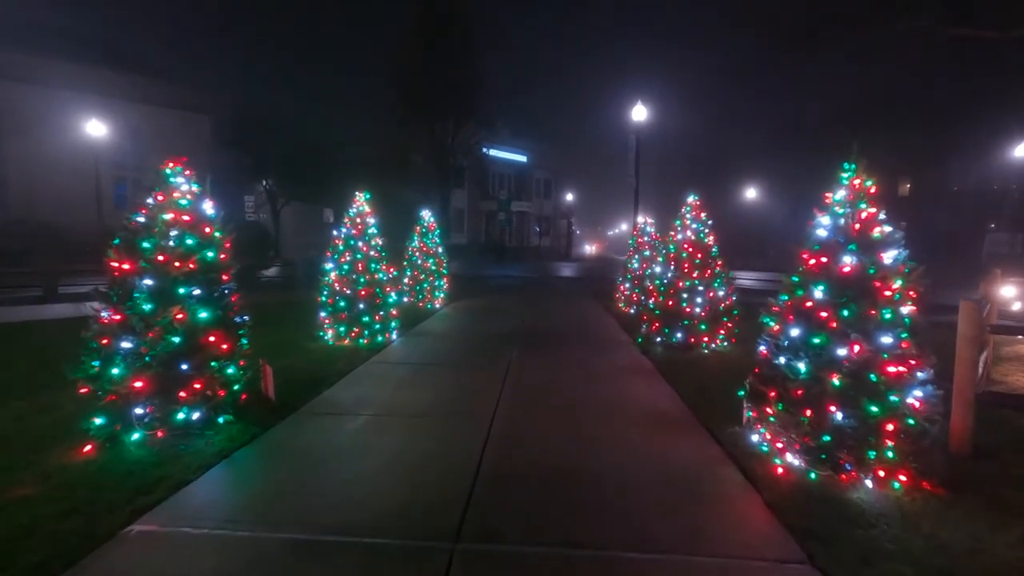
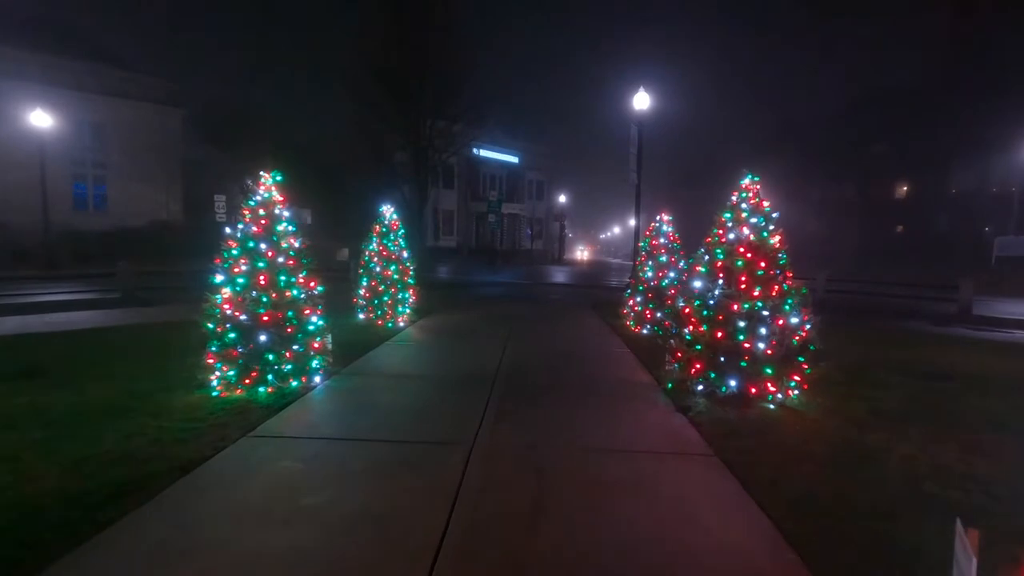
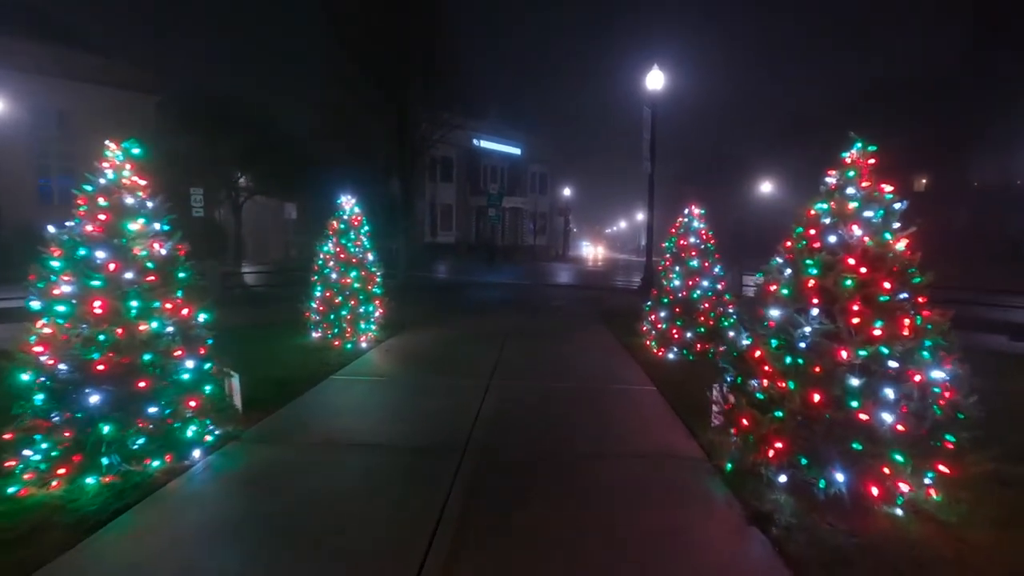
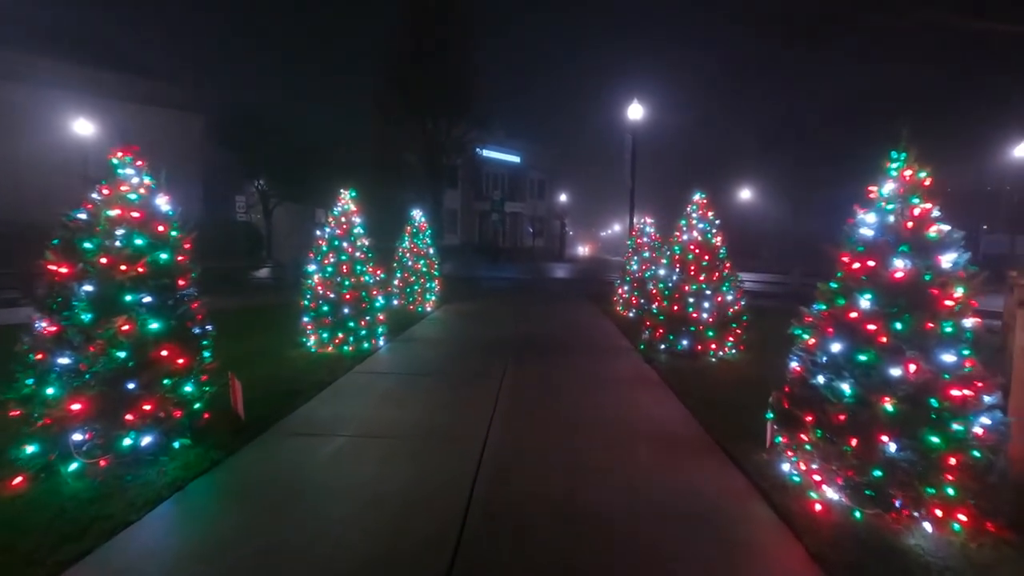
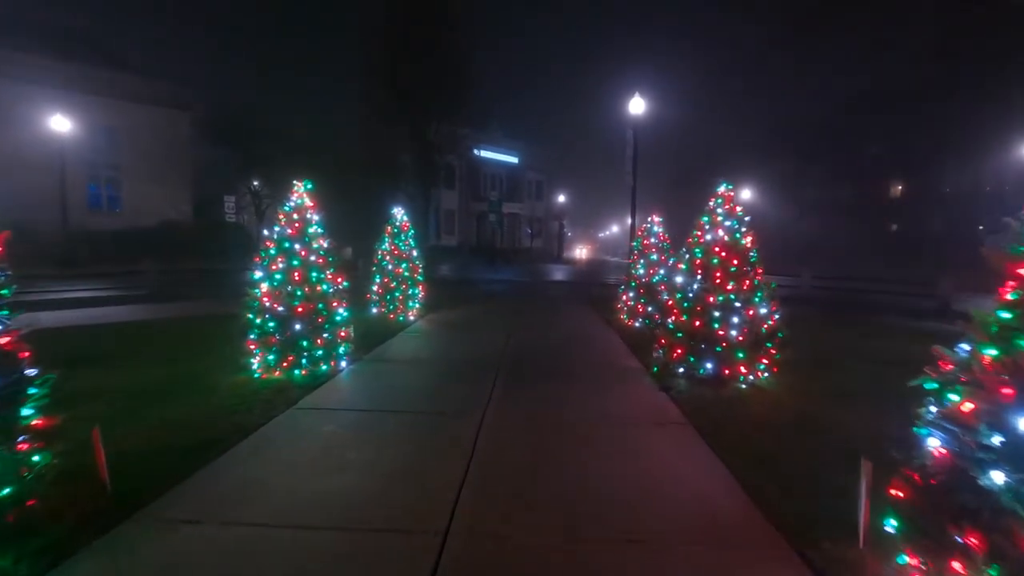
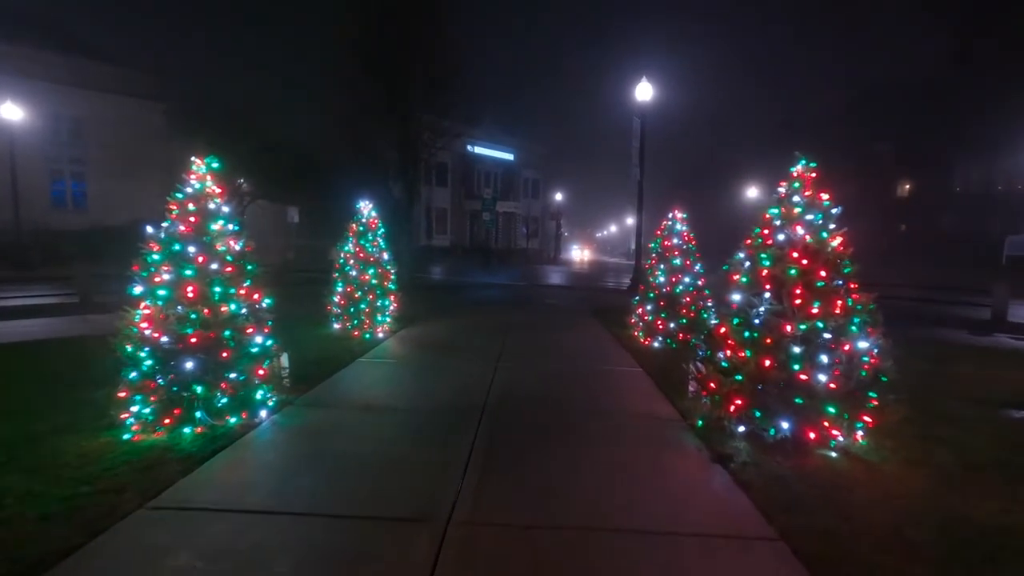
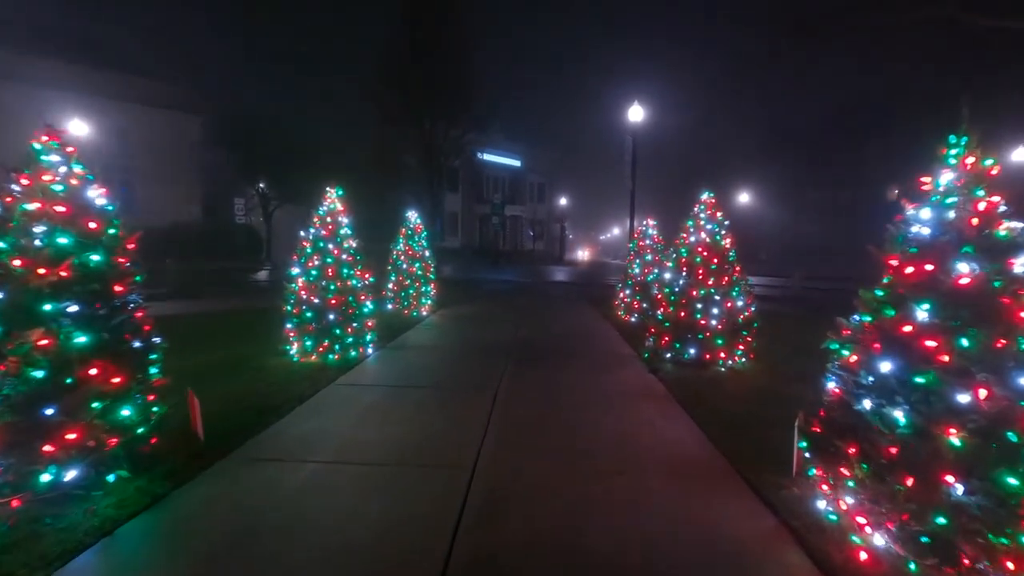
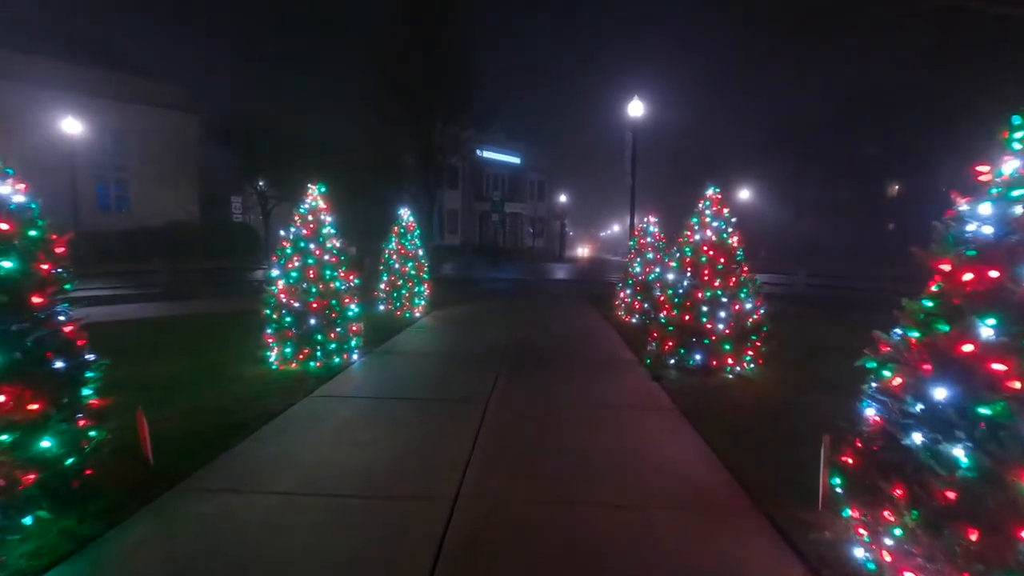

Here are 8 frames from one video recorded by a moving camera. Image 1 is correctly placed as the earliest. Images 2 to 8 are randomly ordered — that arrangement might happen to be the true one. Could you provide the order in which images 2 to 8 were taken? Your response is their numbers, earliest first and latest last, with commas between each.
4, 7, 8, 5, 2, 6, 3
